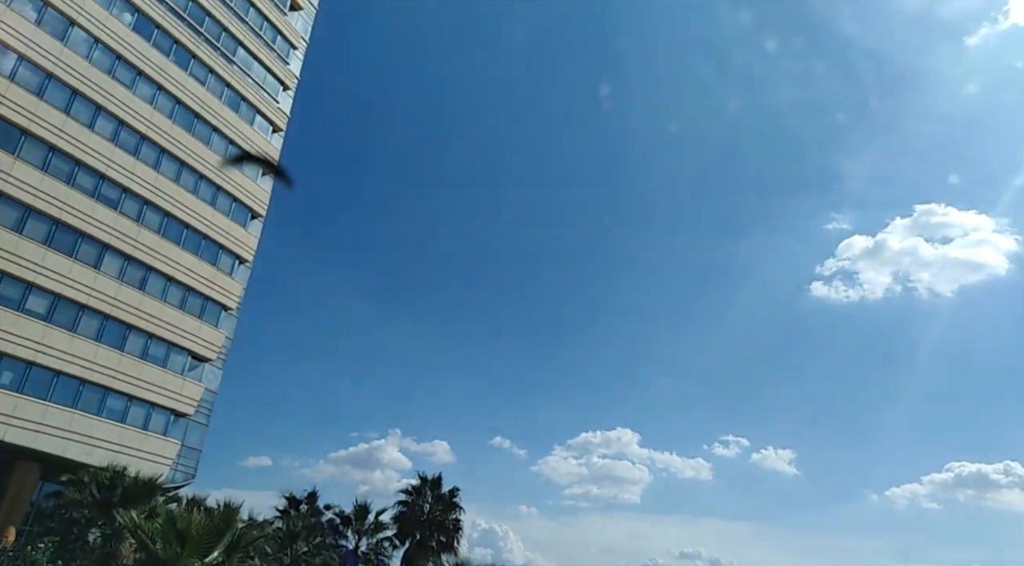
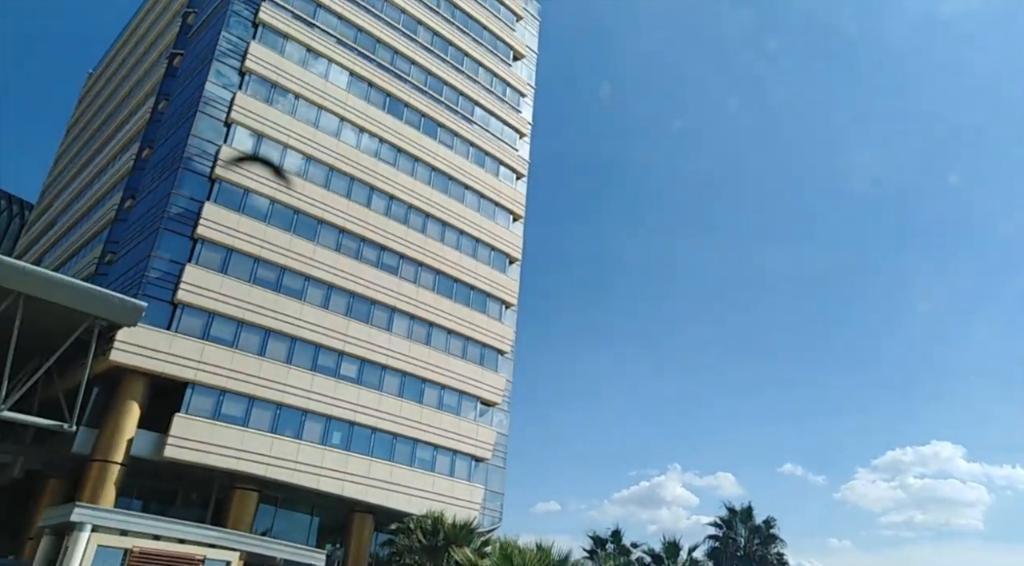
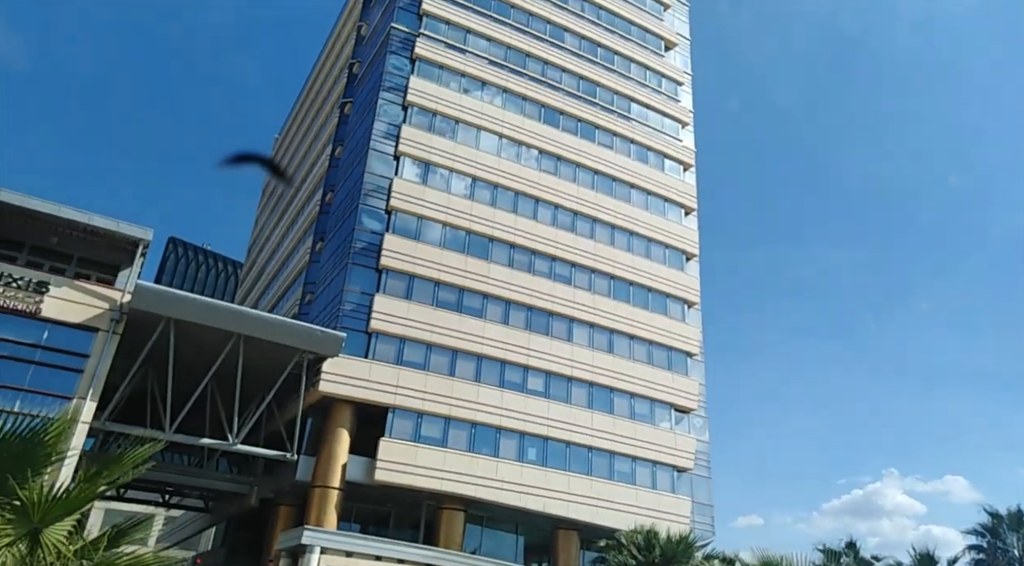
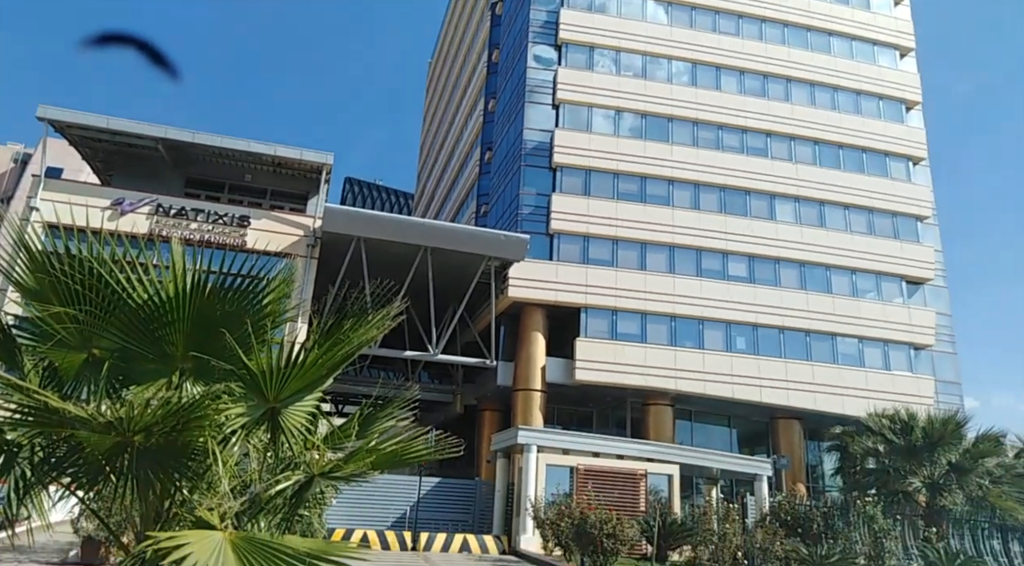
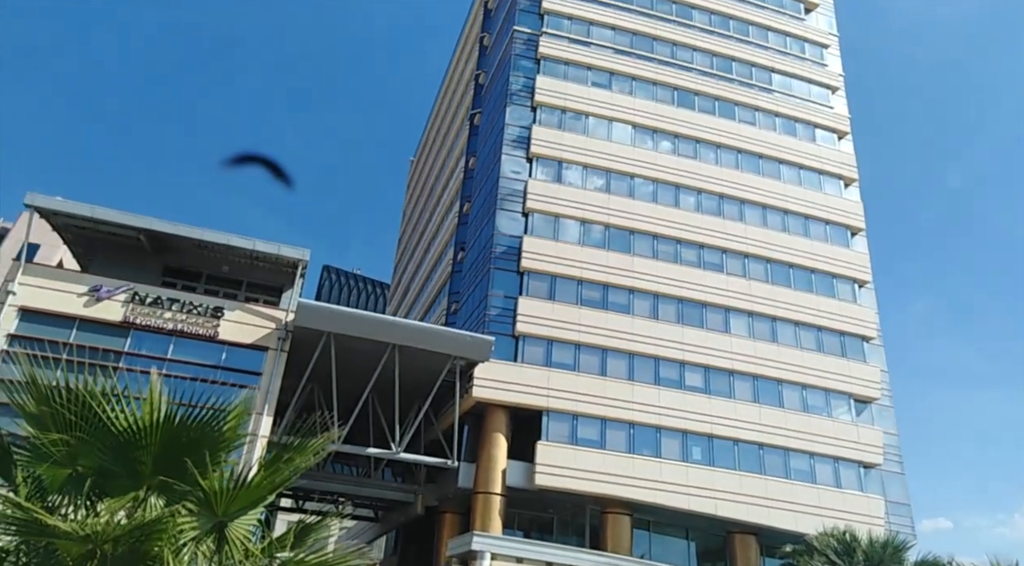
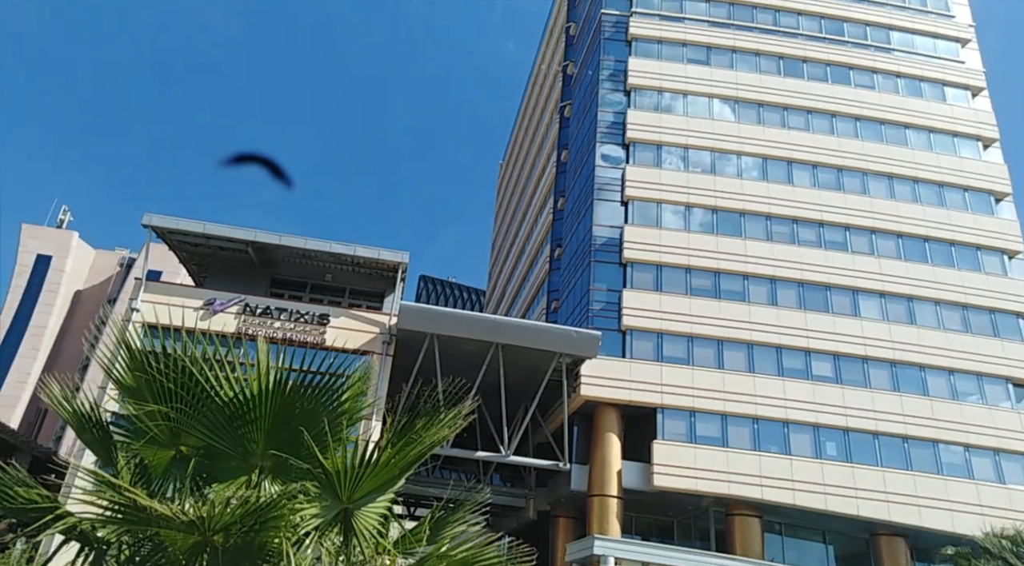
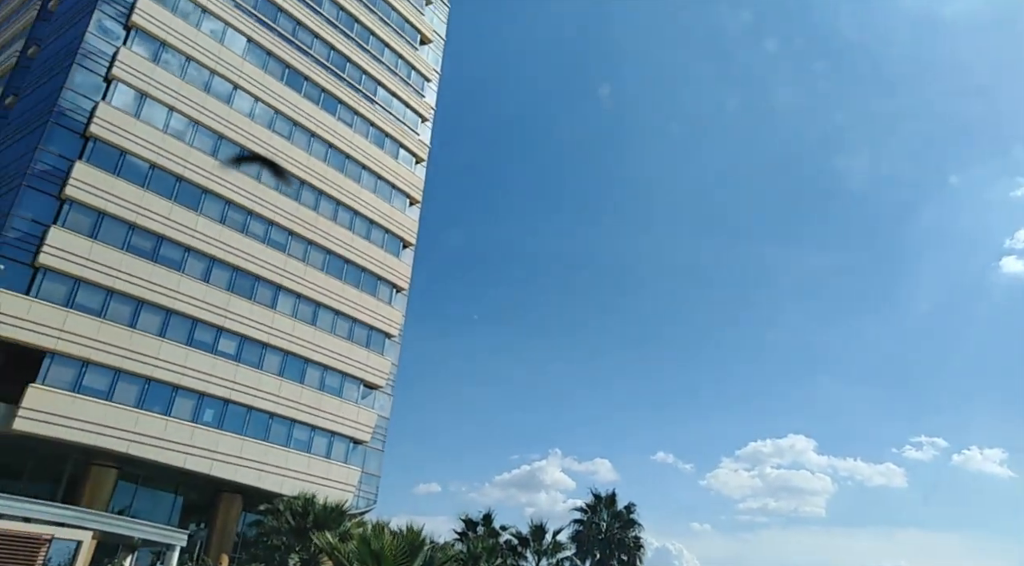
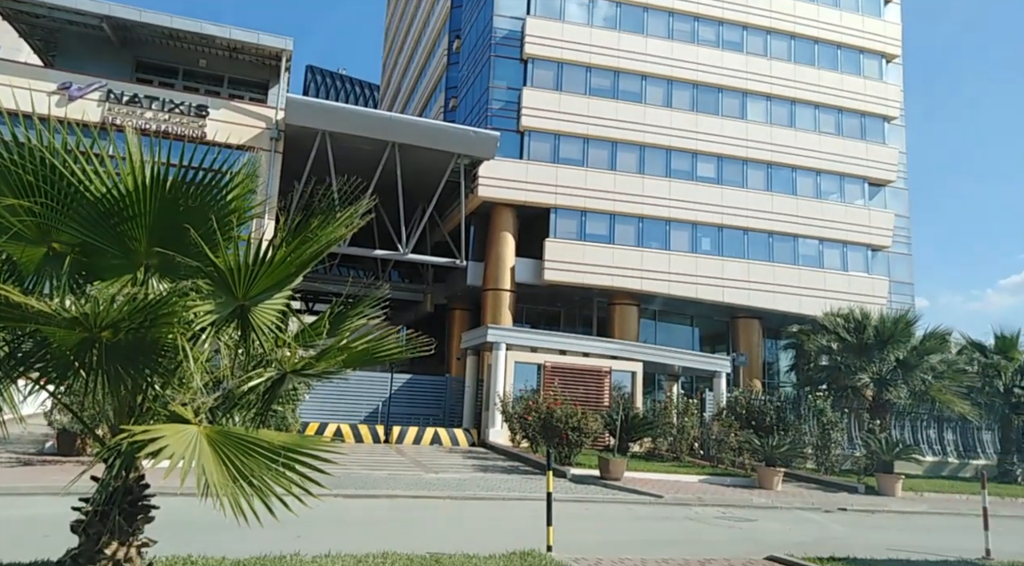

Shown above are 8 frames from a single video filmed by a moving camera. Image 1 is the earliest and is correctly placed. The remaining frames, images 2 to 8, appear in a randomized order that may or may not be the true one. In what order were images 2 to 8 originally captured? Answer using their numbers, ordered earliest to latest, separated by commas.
7, 2, 3, 5, 6, 4, 8
